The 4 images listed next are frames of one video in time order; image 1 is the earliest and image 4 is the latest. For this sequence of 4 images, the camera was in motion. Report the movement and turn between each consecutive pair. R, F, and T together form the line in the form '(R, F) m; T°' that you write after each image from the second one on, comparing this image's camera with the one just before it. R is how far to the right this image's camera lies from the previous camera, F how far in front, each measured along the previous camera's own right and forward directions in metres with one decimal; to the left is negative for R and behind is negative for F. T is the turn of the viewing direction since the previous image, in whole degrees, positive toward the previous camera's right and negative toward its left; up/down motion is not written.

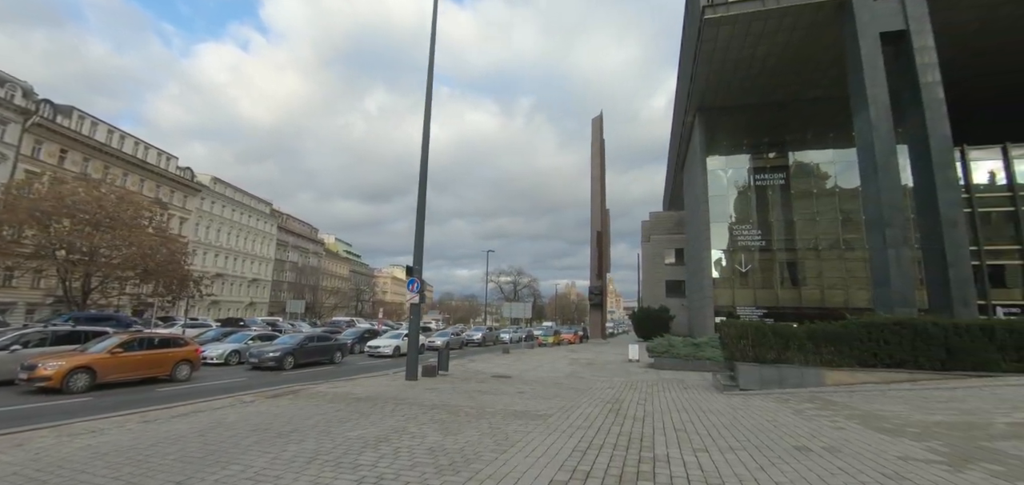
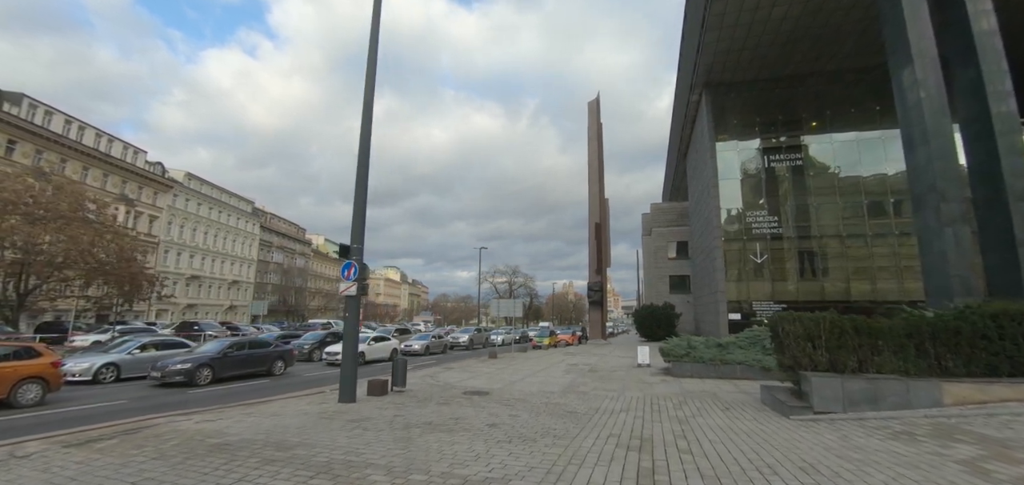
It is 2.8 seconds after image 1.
(+0.4, +3.3) m; 0°
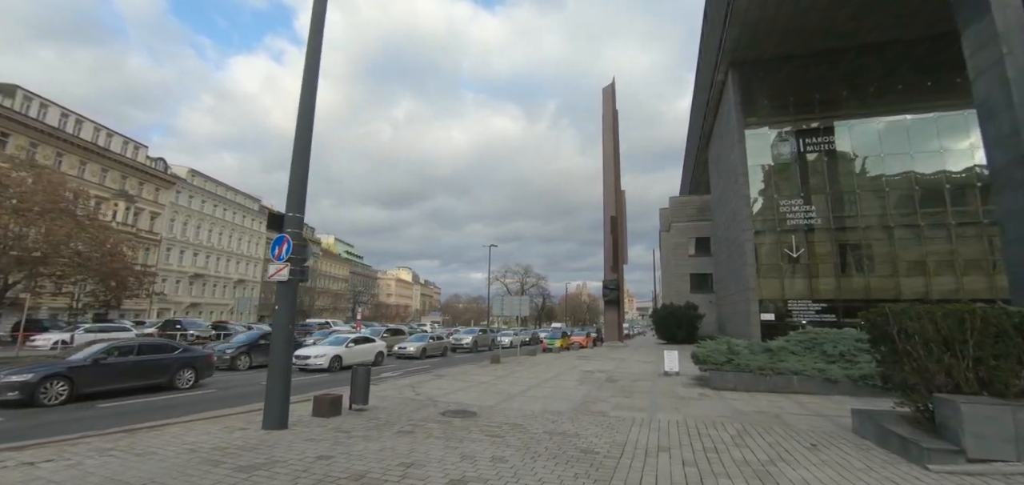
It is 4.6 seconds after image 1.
(+0.3, +2.4) m; -2°
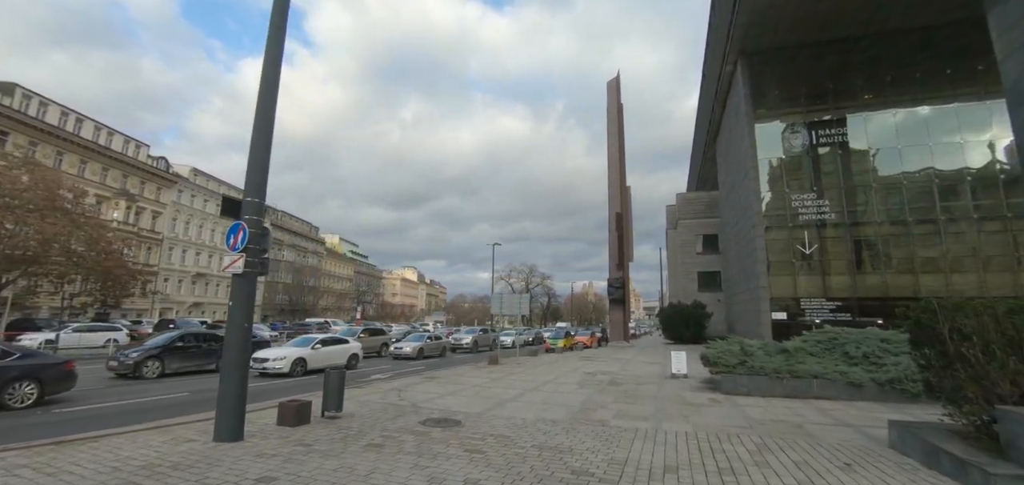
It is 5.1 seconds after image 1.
(+0.2, +0.8) m; -1°
